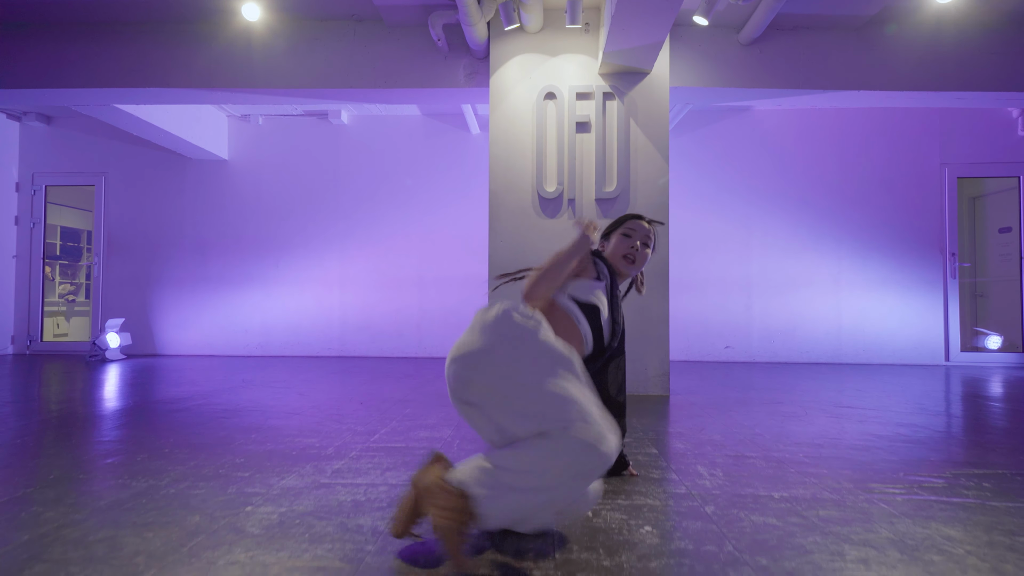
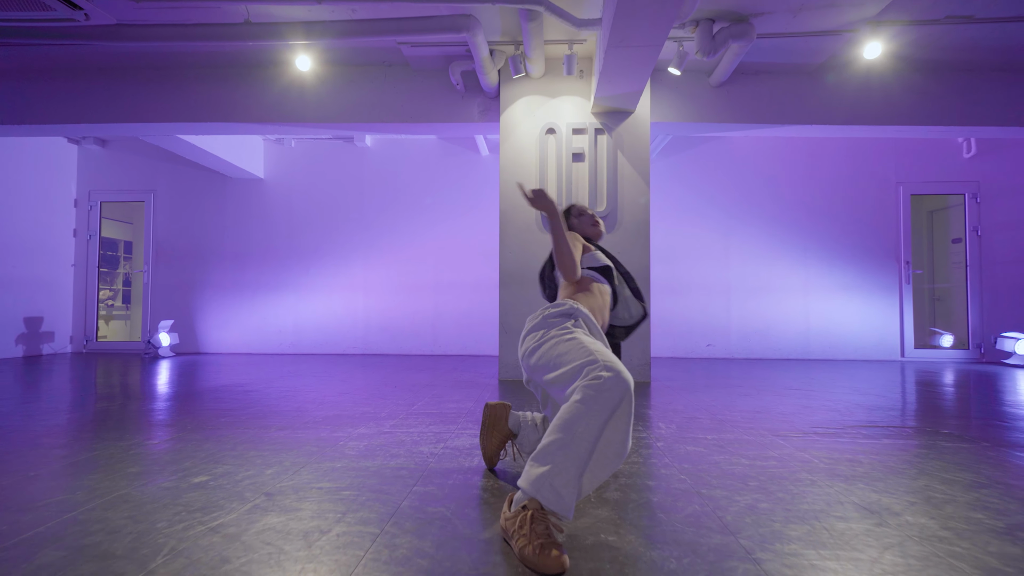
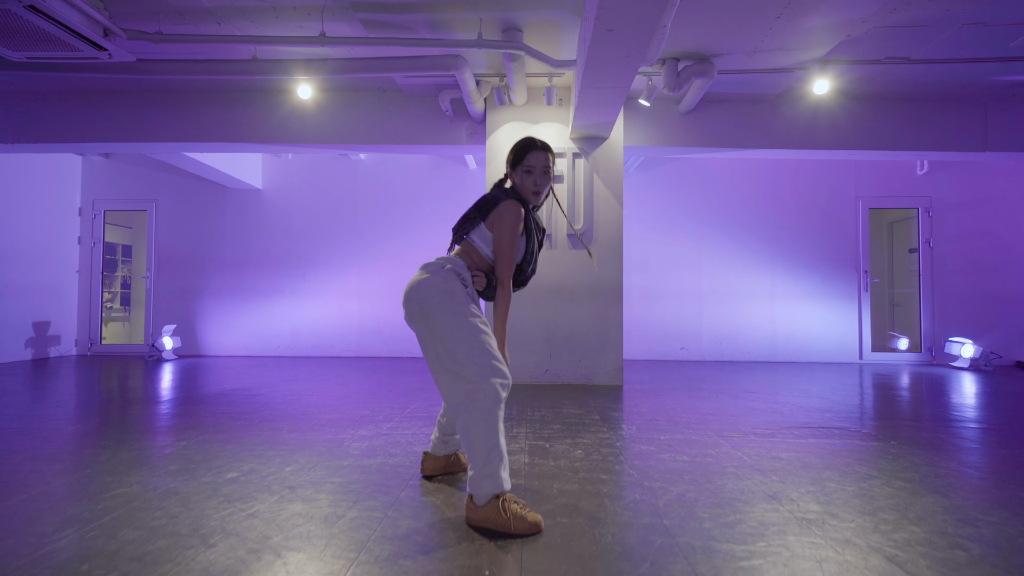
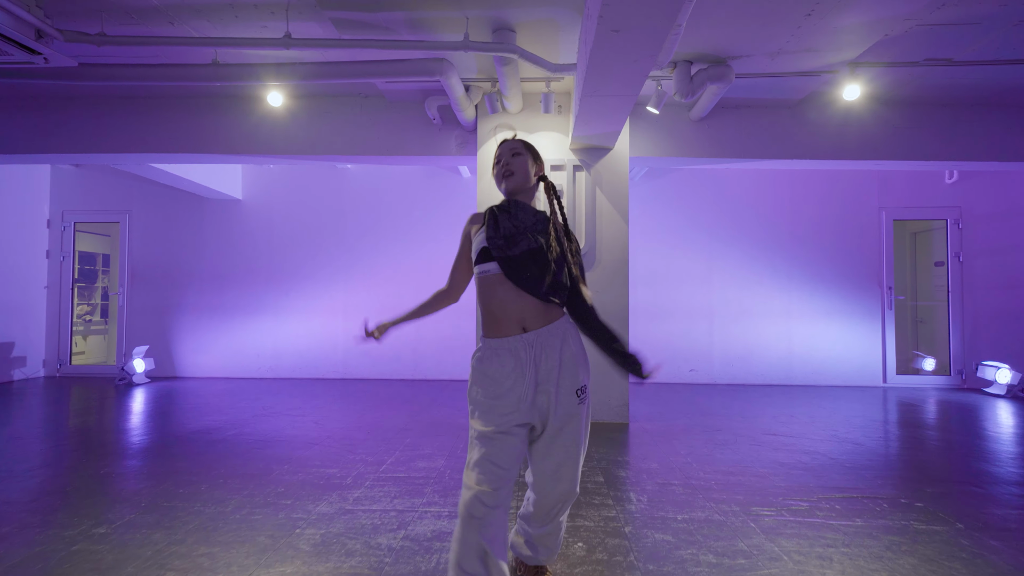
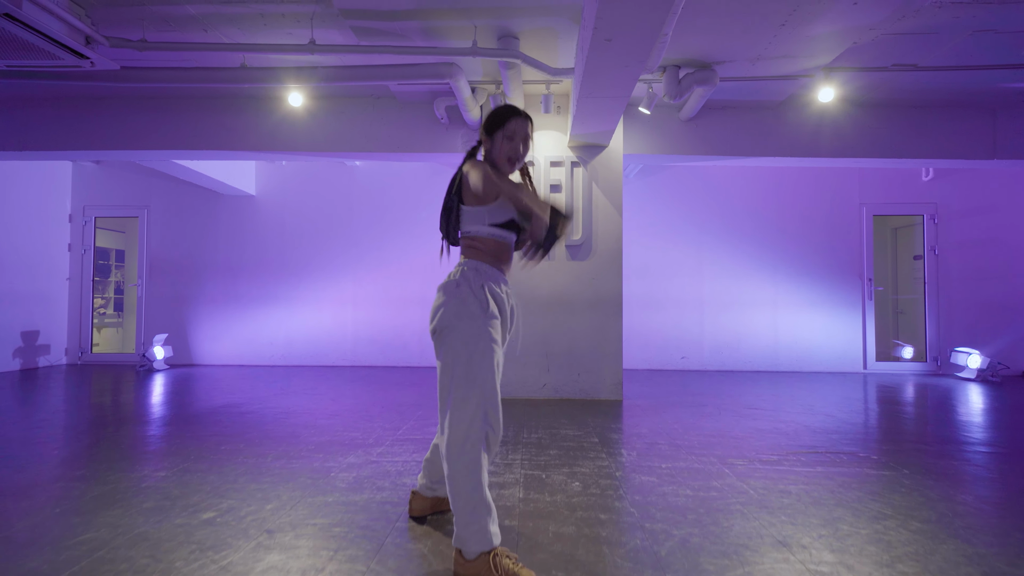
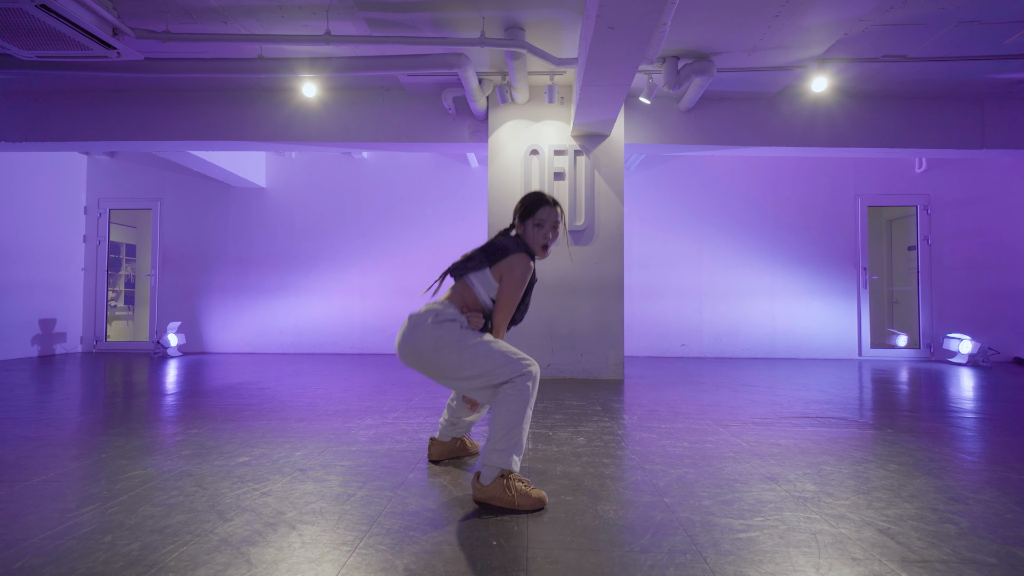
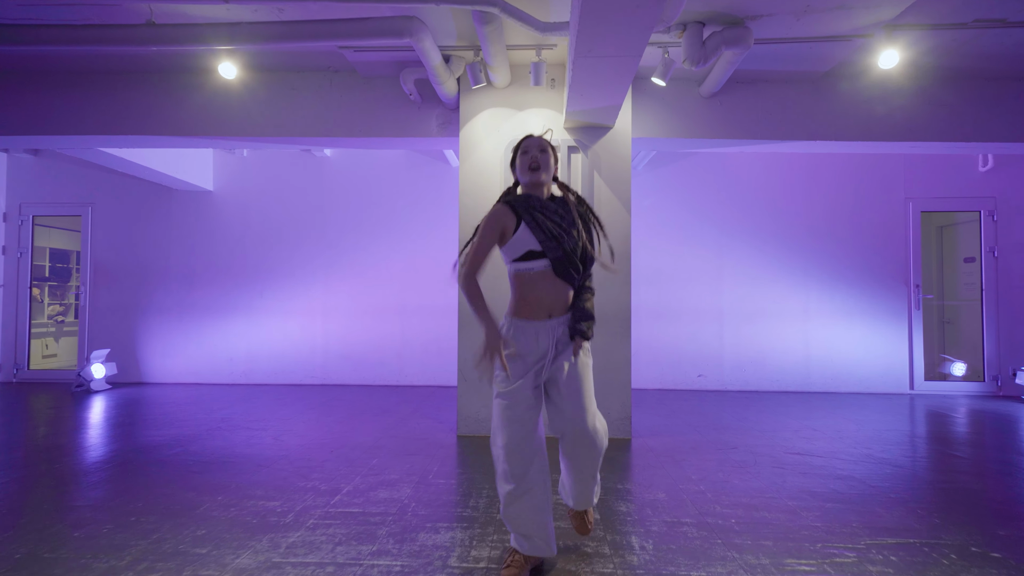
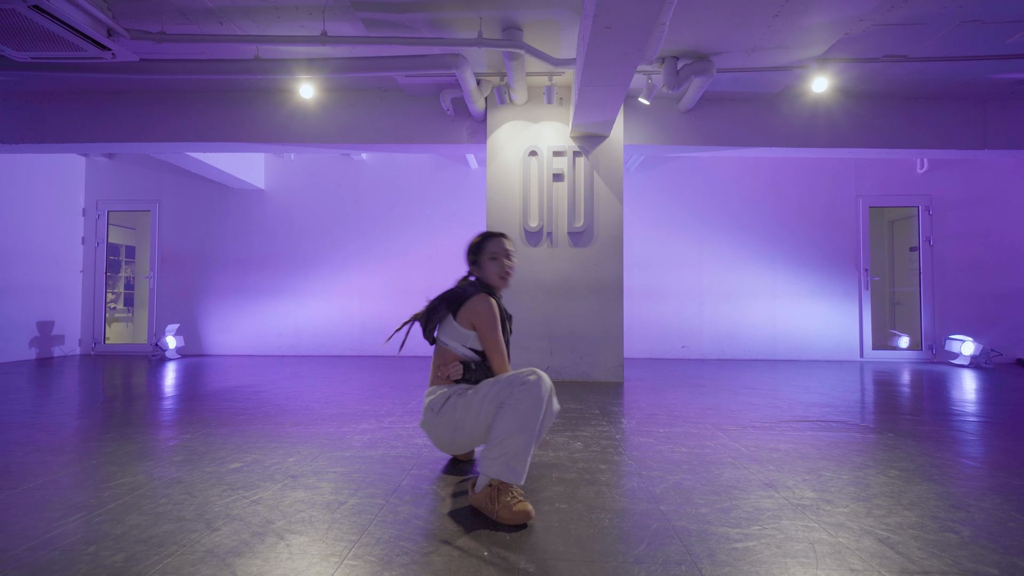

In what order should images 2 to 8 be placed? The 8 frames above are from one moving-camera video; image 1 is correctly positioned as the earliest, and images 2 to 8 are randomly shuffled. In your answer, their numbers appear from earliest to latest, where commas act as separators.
2, 8, 6, 3, 5, 4, 7
